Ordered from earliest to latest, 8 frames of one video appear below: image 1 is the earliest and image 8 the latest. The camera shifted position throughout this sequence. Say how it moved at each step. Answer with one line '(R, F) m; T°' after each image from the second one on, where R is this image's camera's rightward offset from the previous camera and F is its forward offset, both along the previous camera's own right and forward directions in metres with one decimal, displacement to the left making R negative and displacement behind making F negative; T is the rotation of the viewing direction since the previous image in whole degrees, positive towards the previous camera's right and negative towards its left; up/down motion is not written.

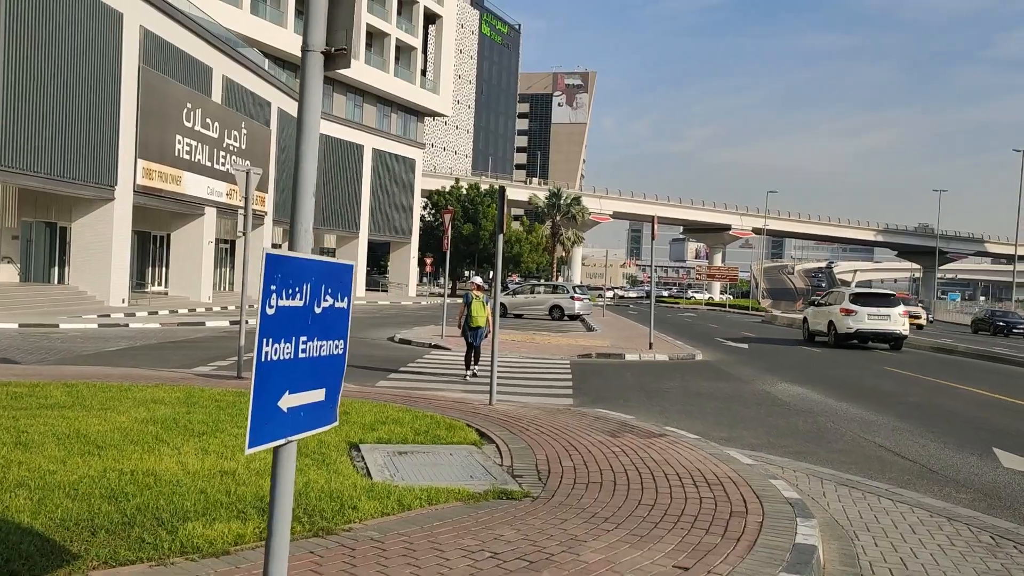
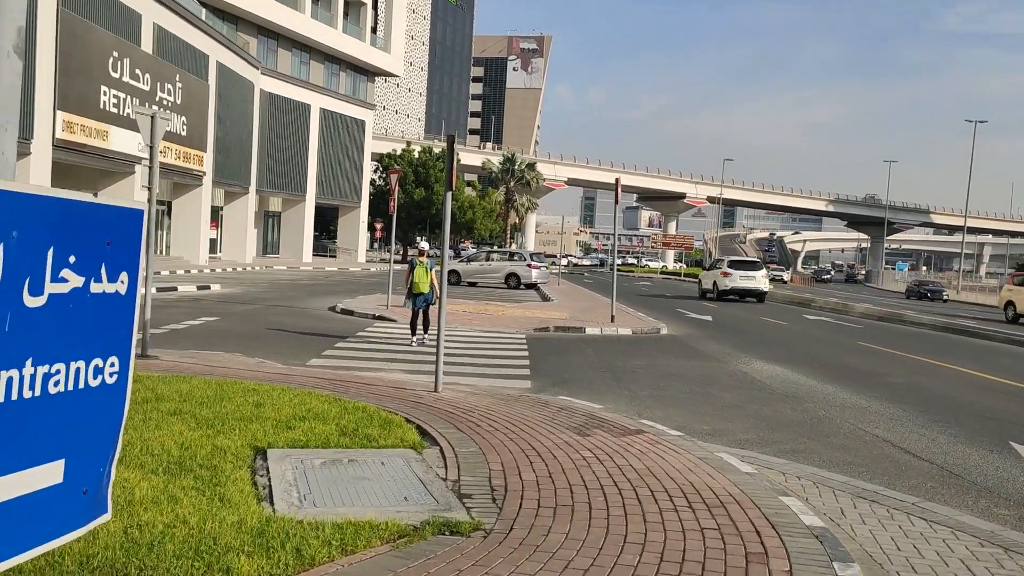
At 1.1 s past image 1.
(0.0, +1.5) m; +3°
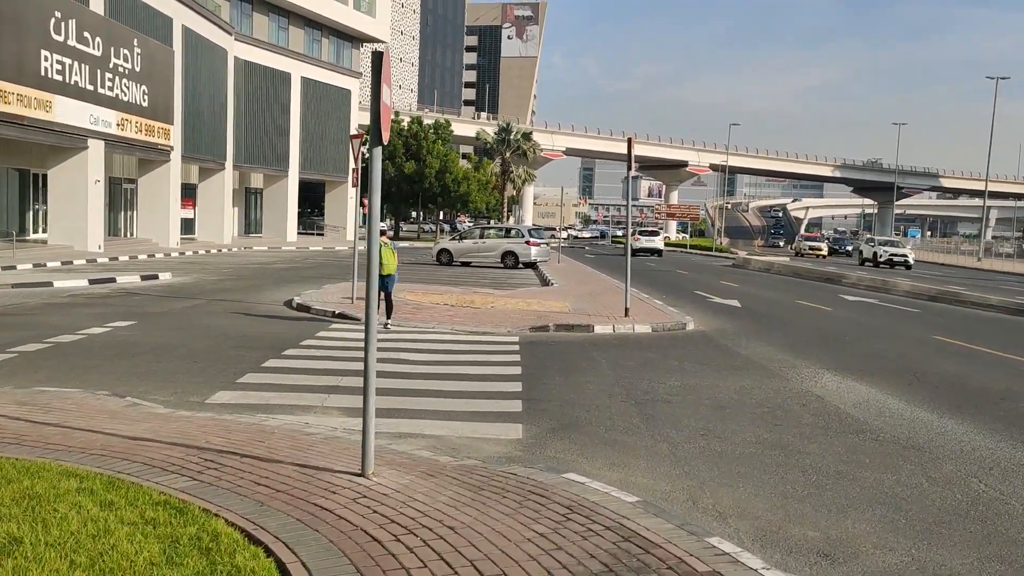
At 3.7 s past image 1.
(+0.2, +3.5) m; 0°
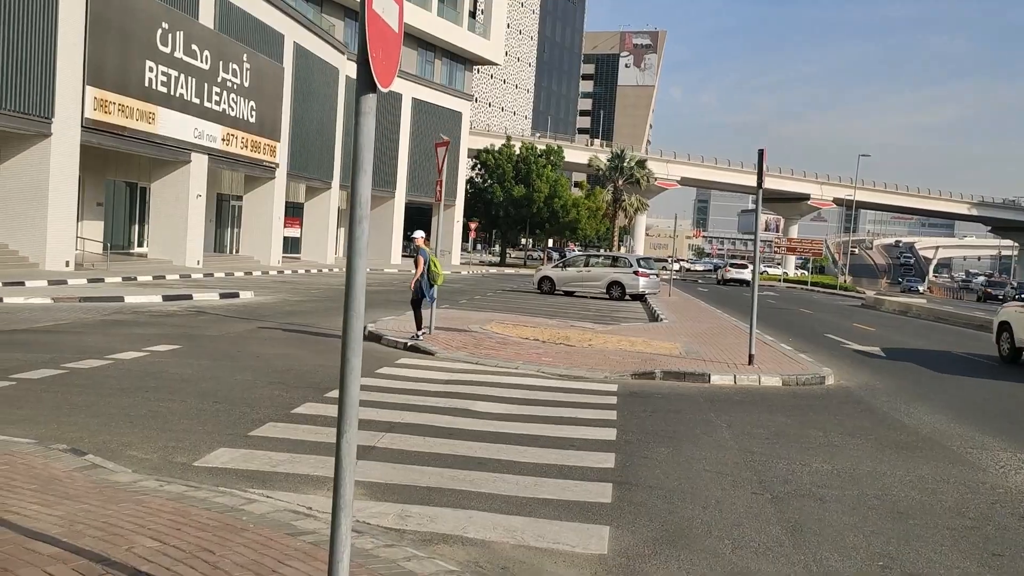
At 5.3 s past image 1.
(+0.1, +2.3) m; -7°
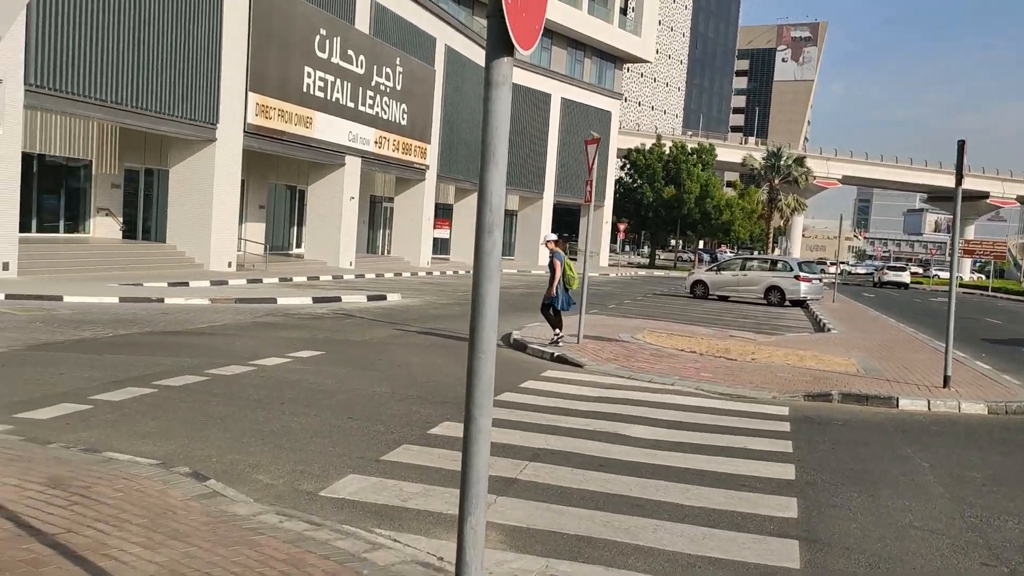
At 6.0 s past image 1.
(-0.1, +0.9) m; -9°
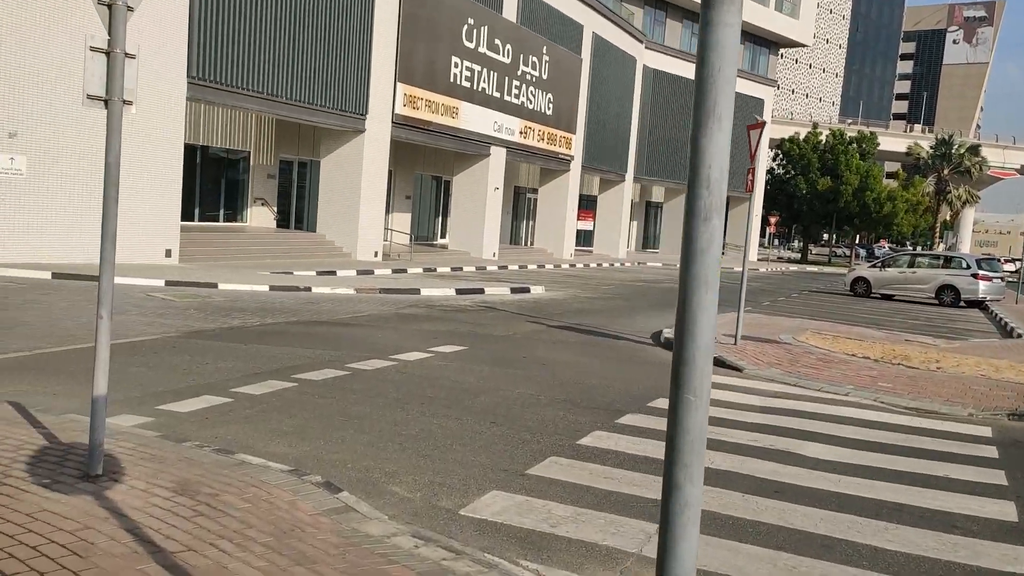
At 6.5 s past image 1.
(-0.2, +0.7) m; -9°
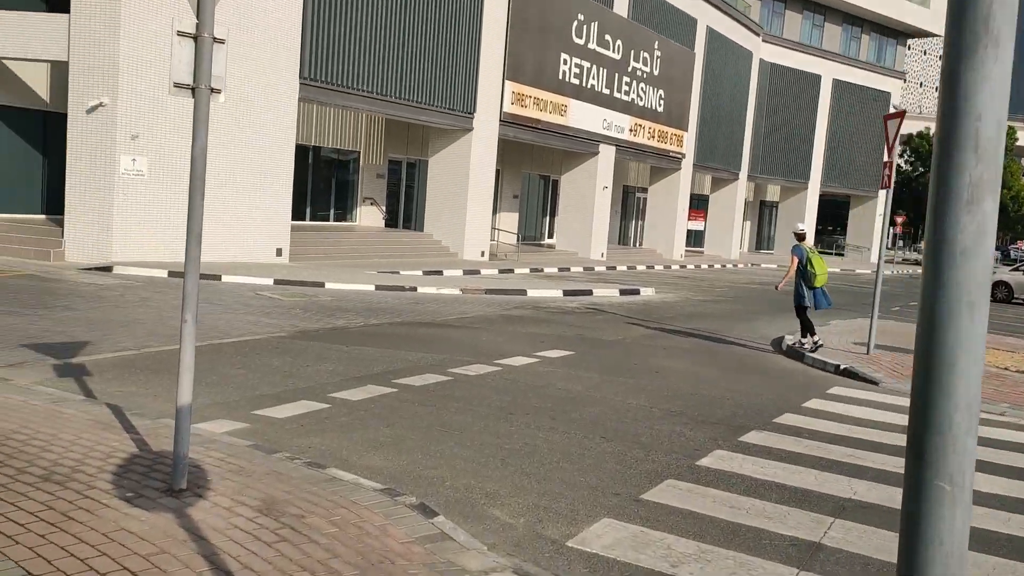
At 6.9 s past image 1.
(-0.1, +0.6) m; -7°
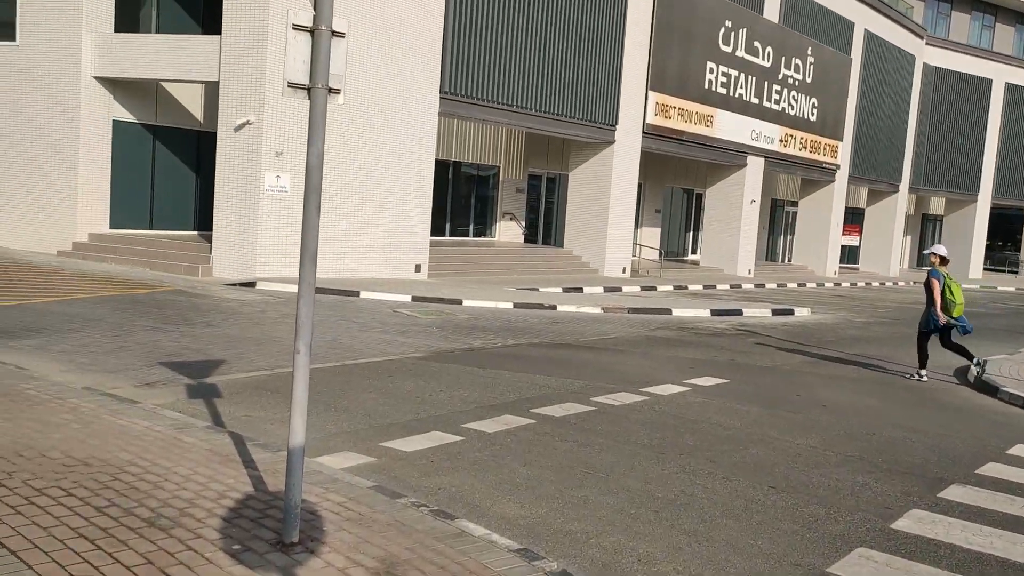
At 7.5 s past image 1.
(-0.1, +0.7) m; -9°
